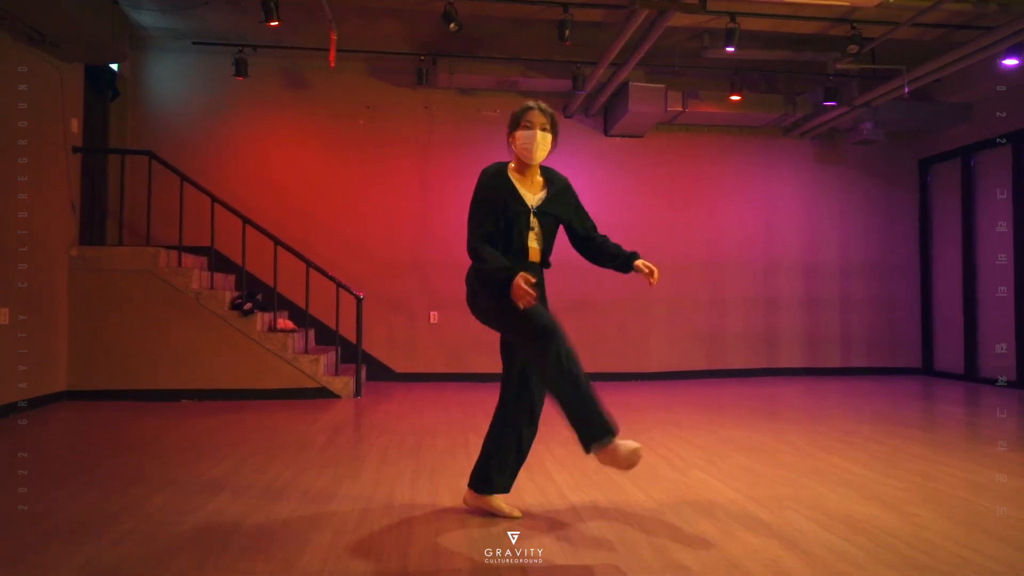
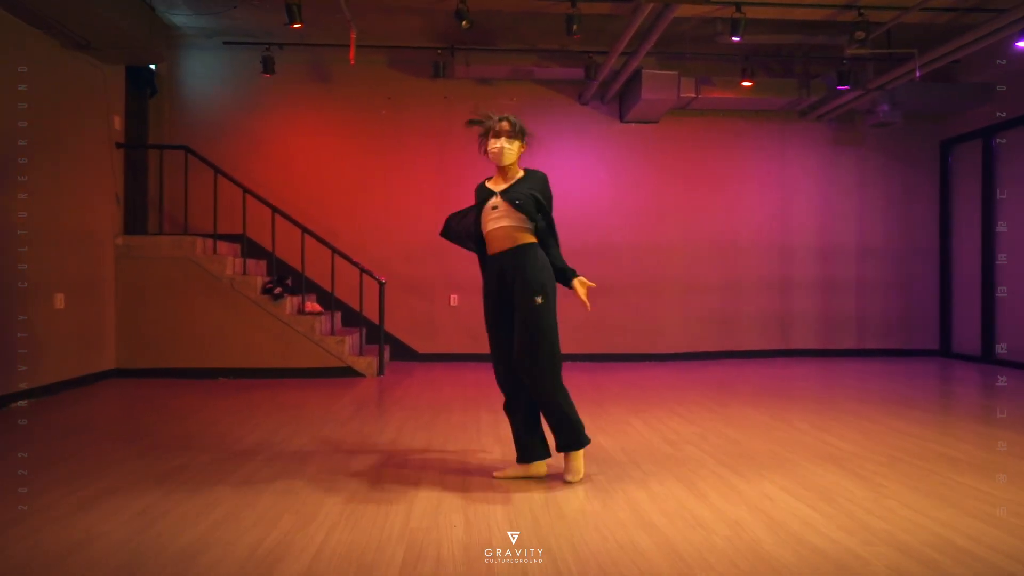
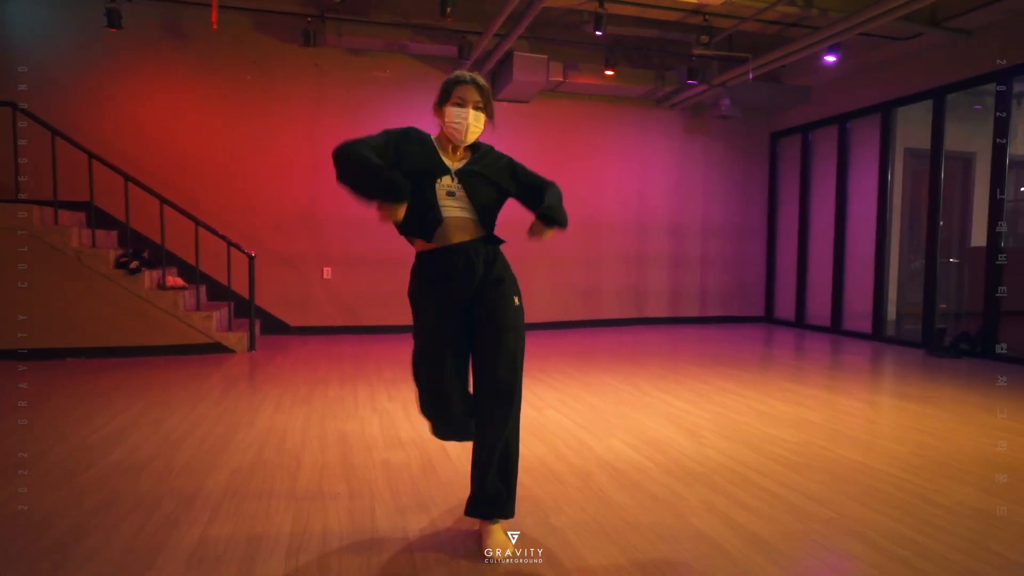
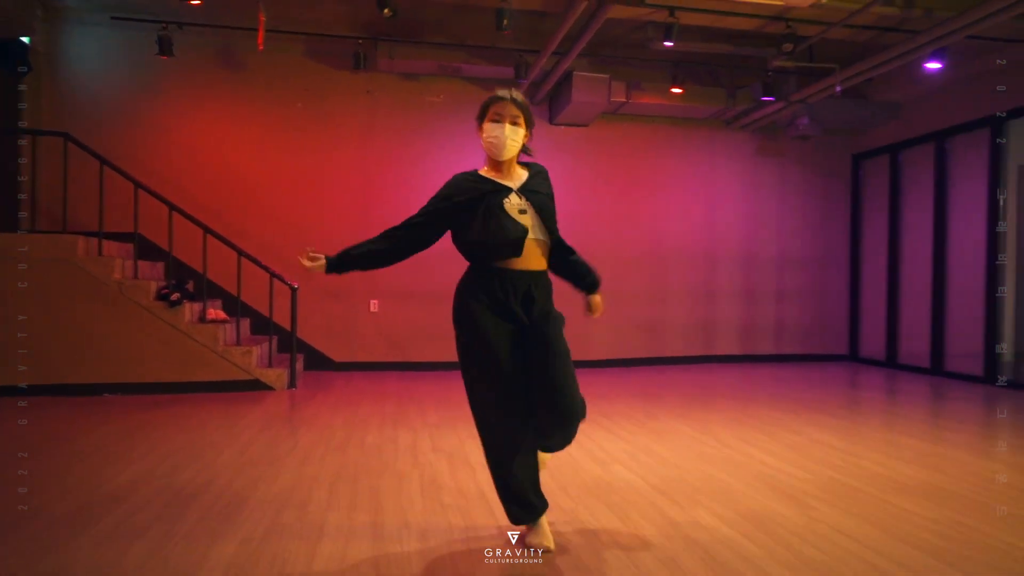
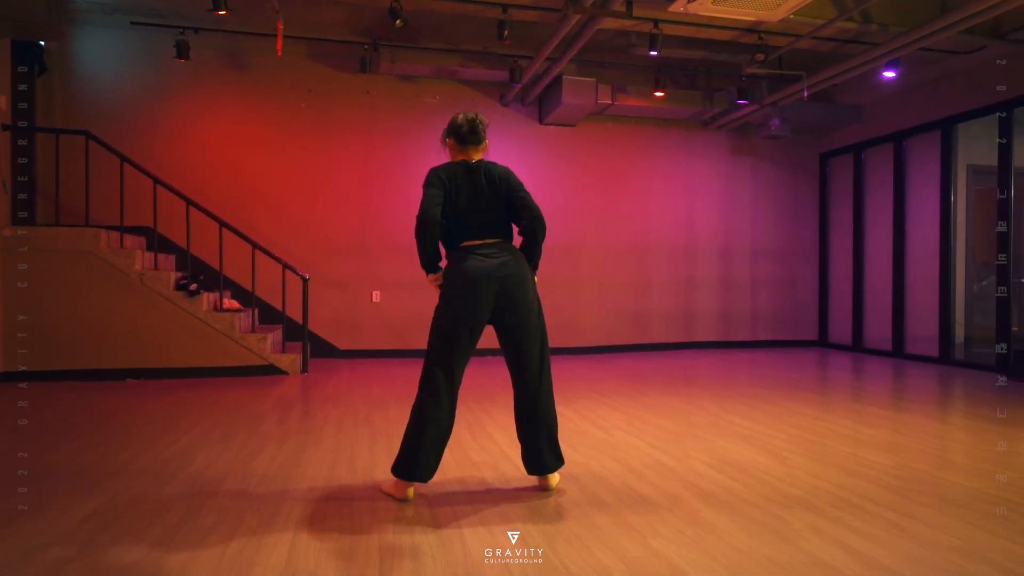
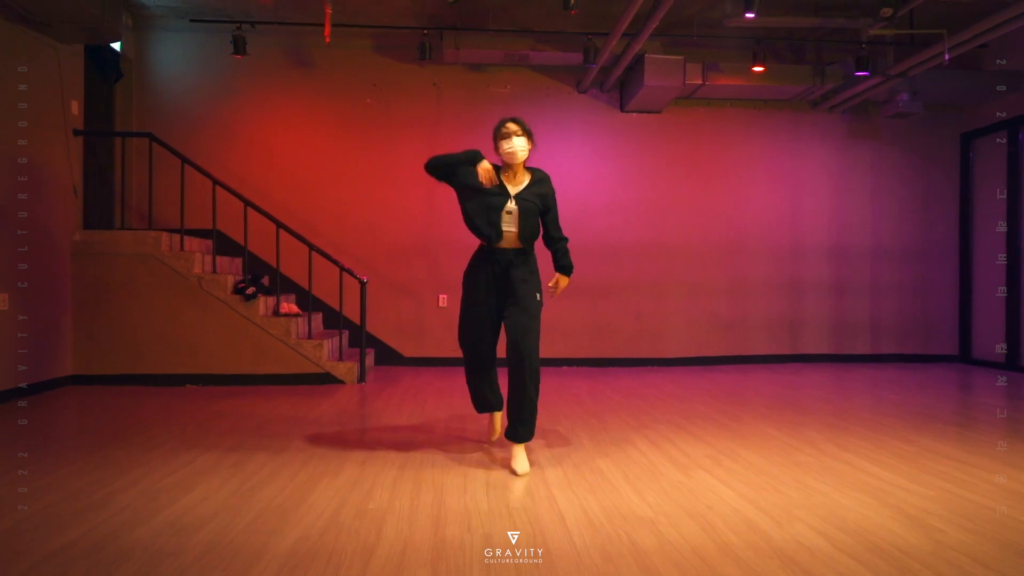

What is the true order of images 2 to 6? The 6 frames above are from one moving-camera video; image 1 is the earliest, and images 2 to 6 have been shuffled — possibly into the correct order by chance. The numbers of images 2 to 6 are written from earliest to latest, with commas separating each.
5, 2, 6, 4, 3
